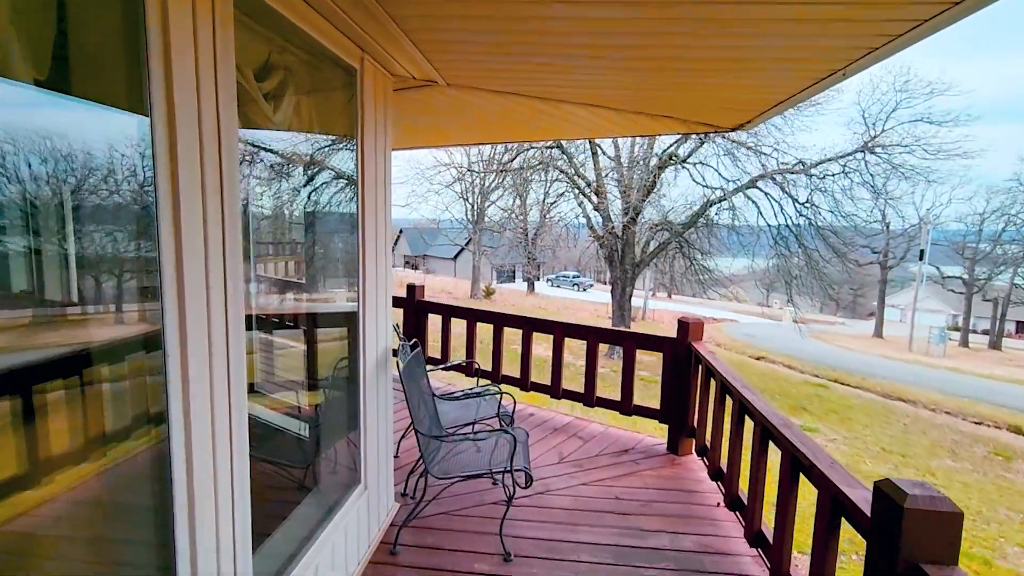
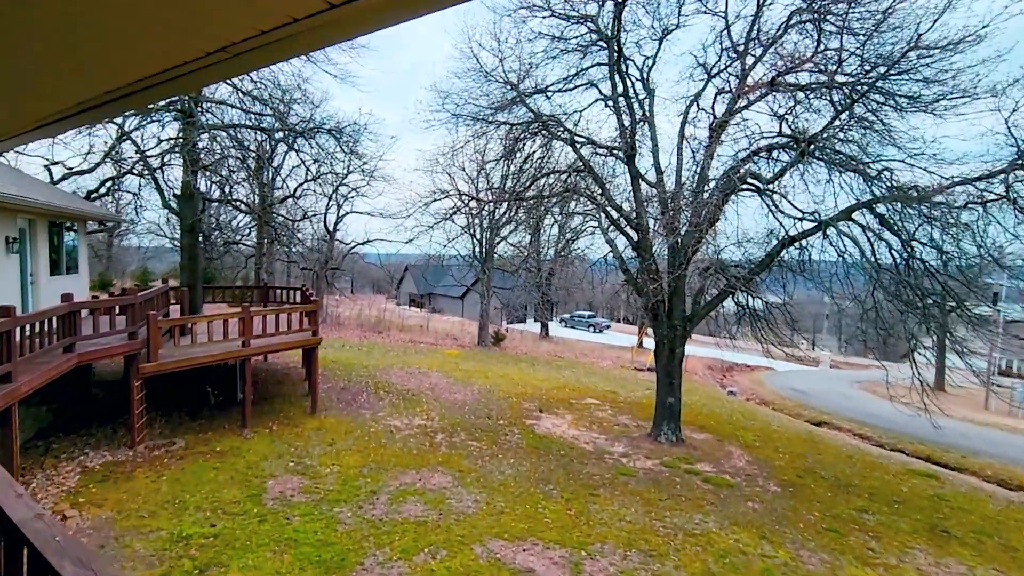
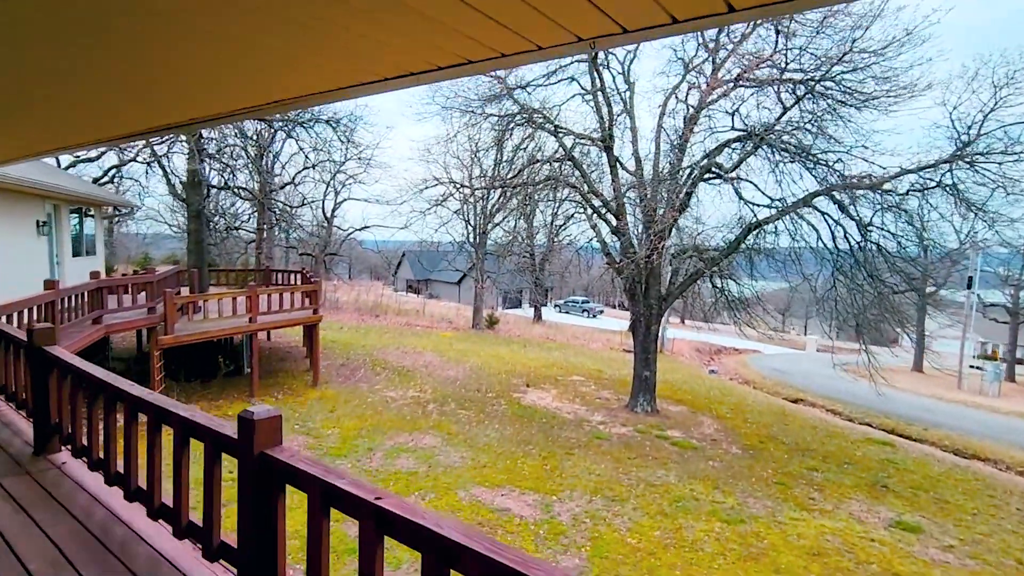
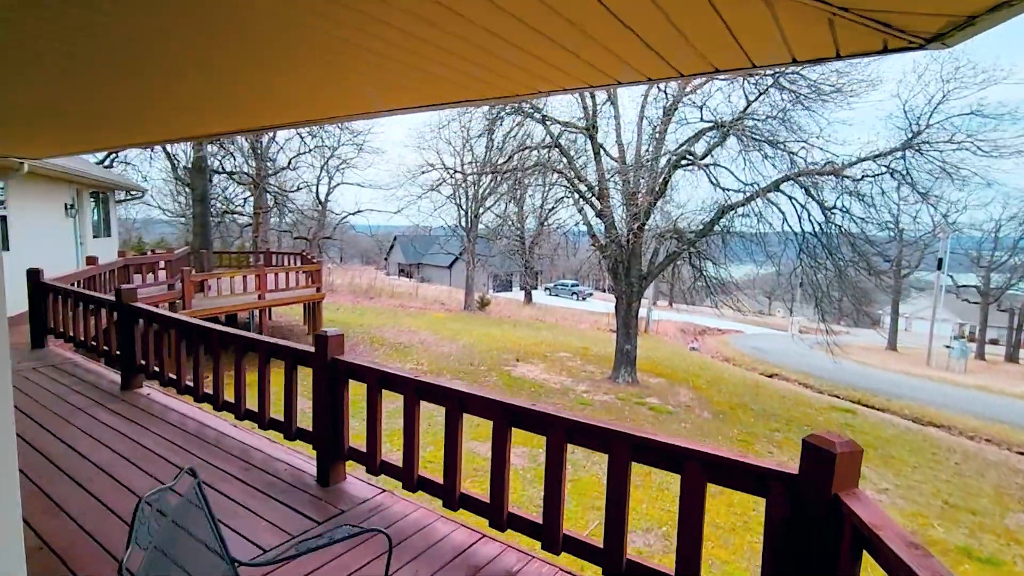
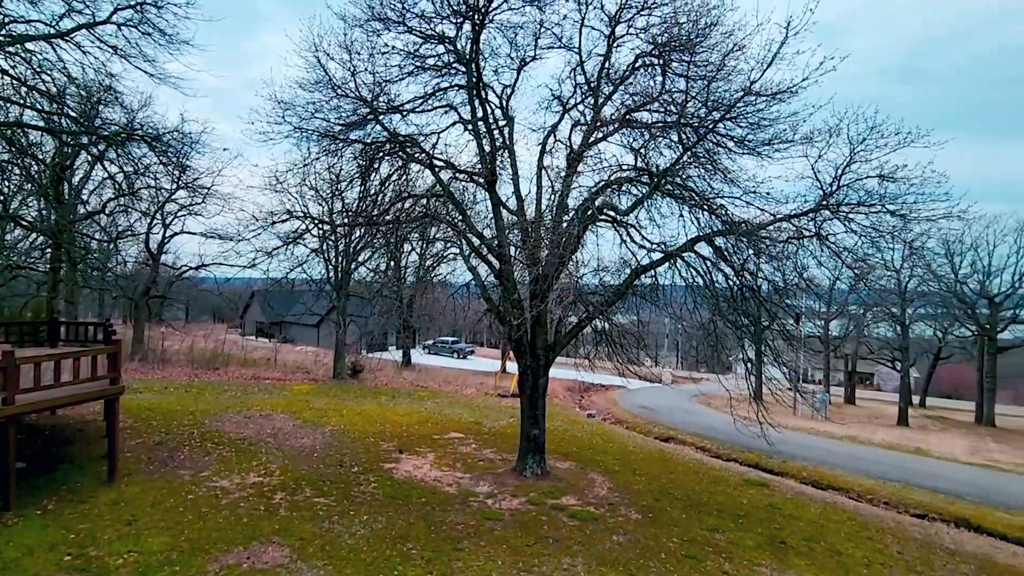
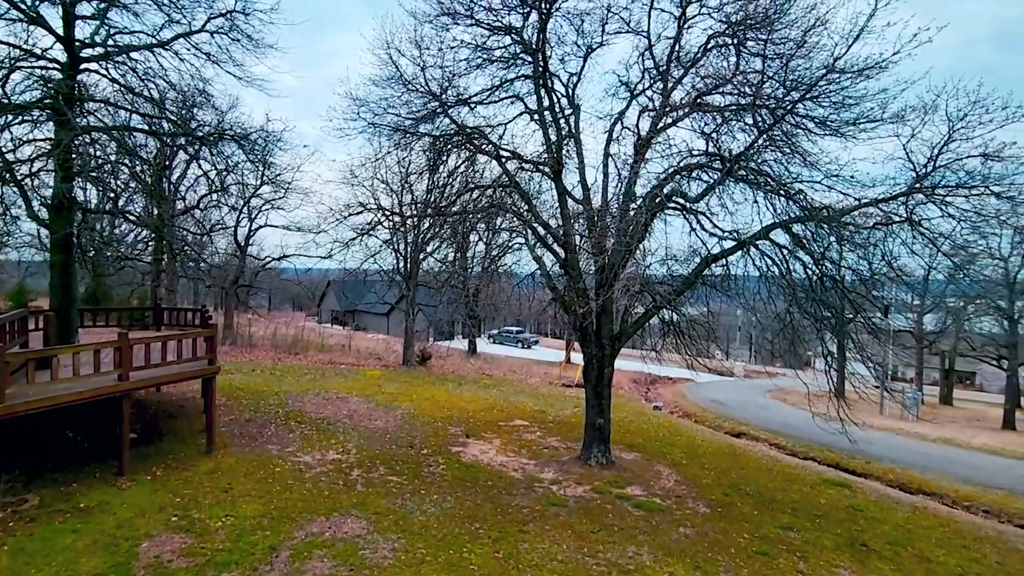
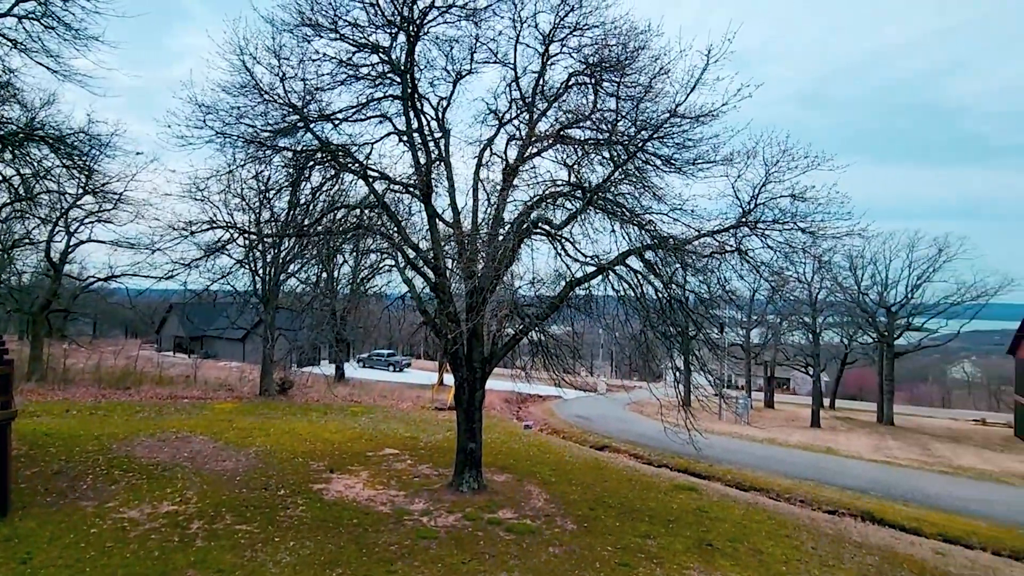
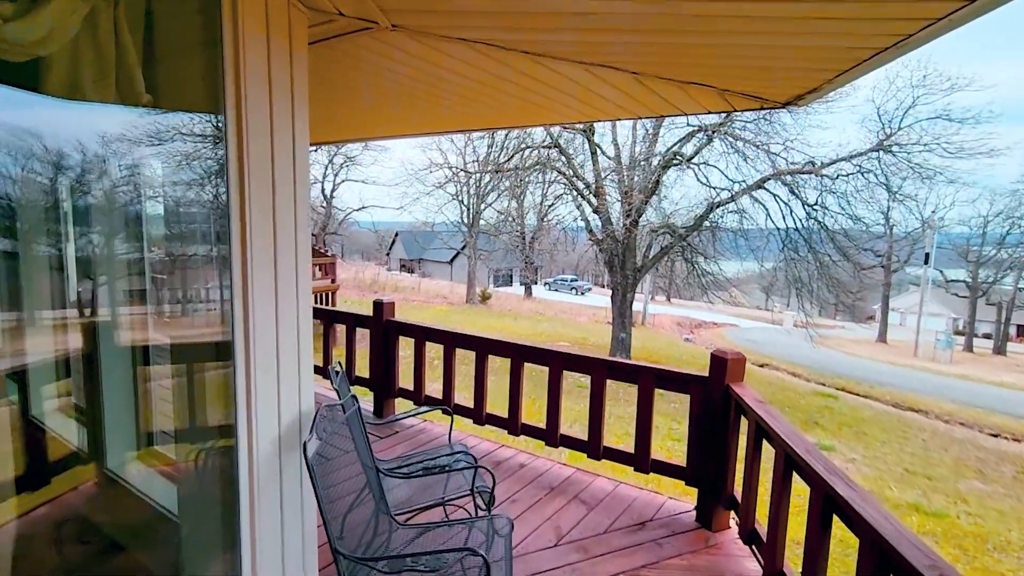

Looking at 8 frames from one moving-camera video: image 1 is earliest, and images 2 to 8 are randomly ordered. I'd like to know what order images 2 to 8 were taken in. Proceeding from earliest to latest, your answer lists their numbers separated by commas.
8, 4, 3, 2, 6, 5, 7
